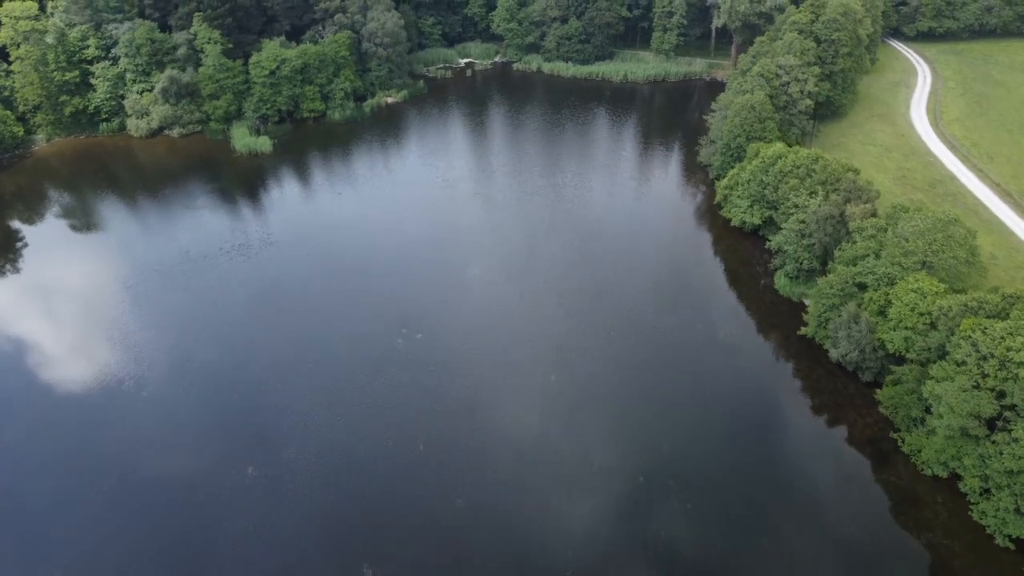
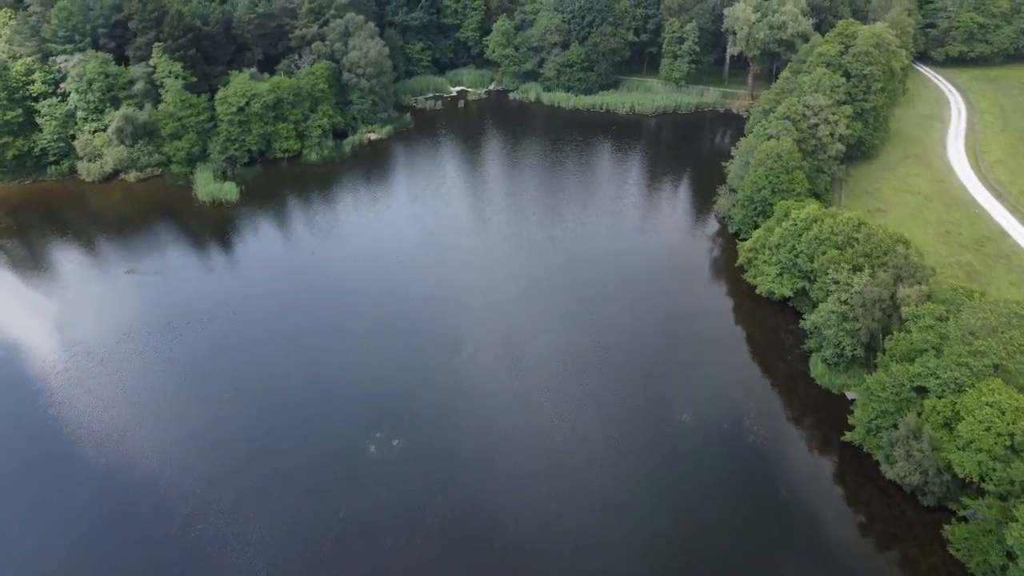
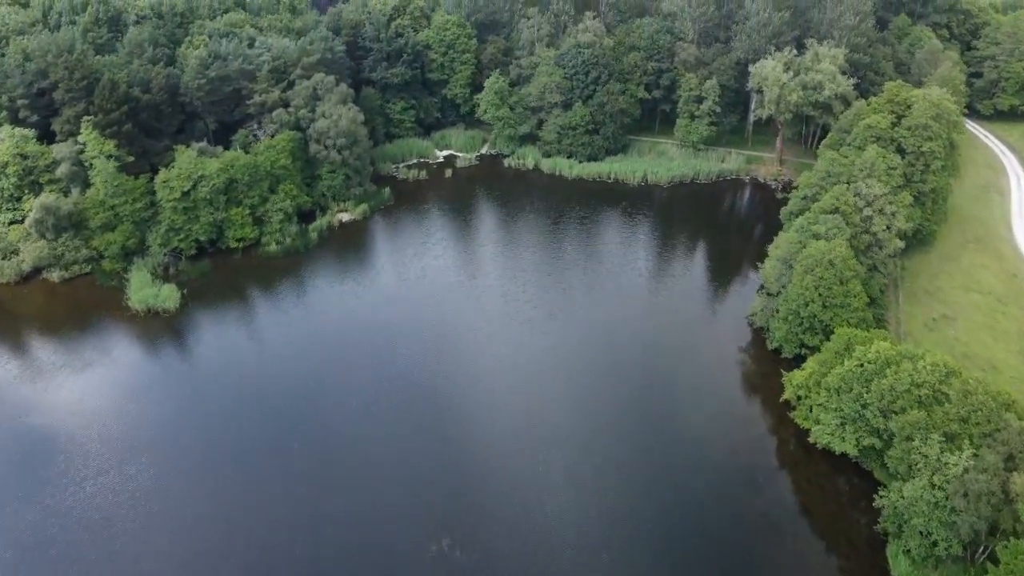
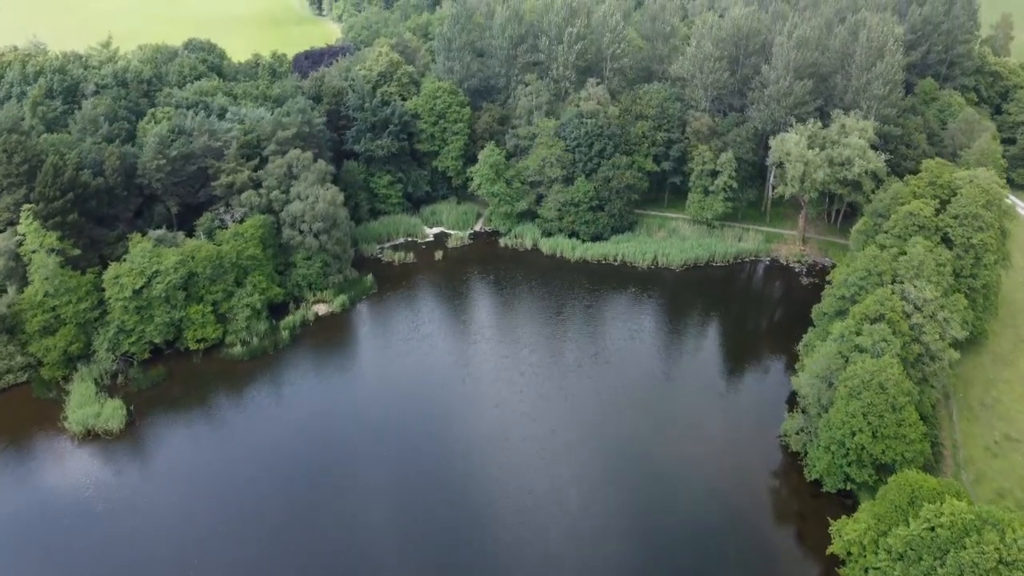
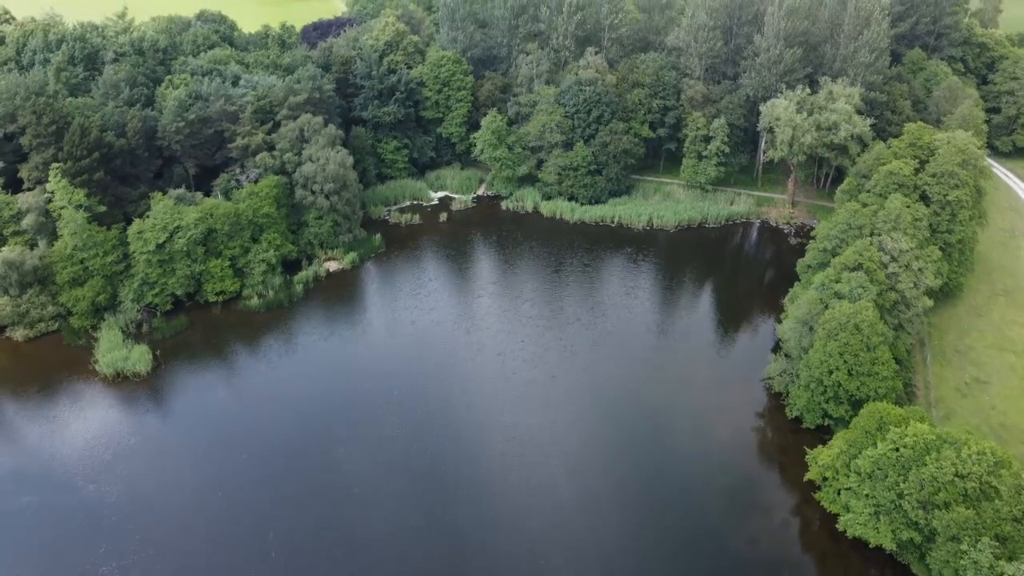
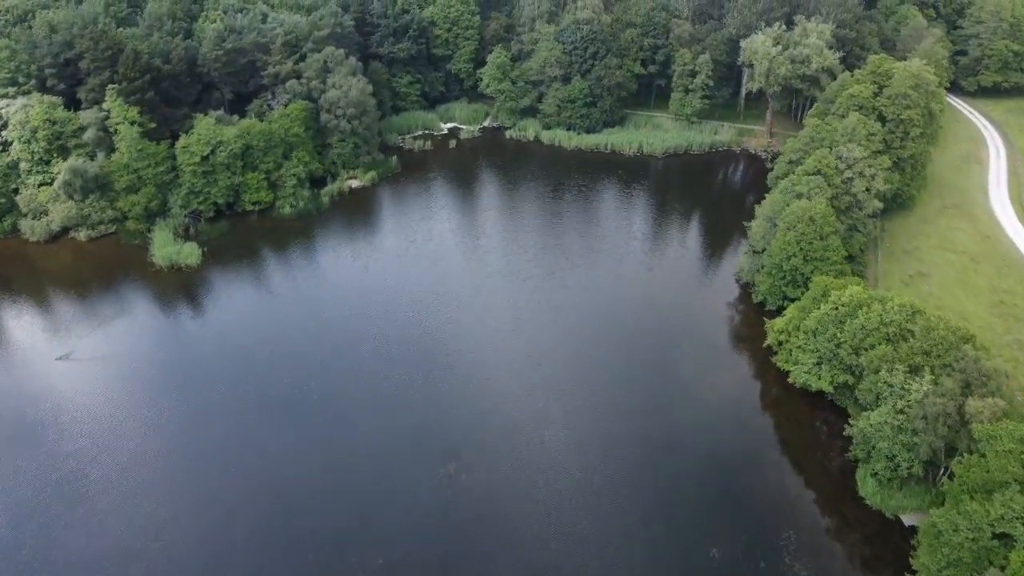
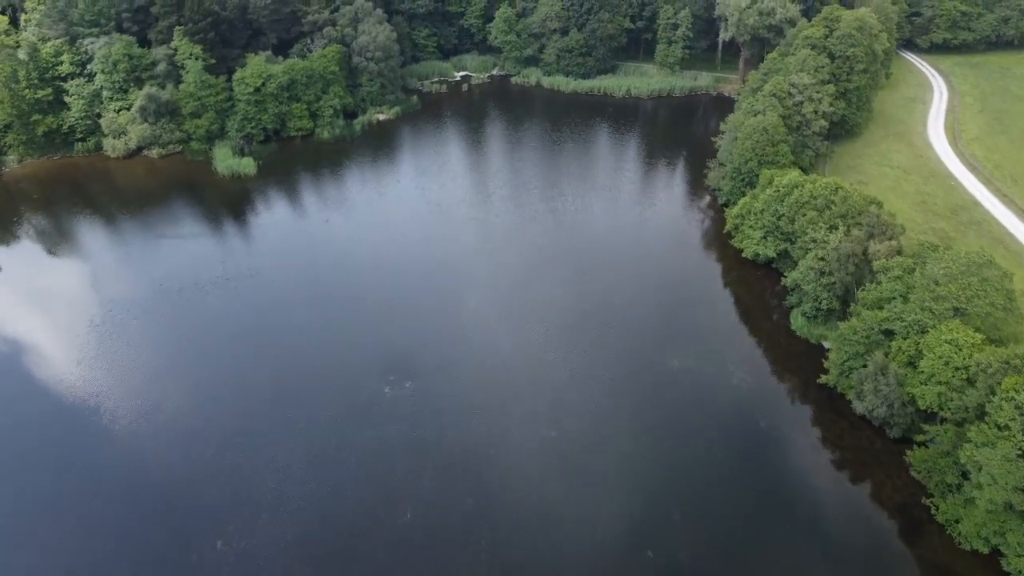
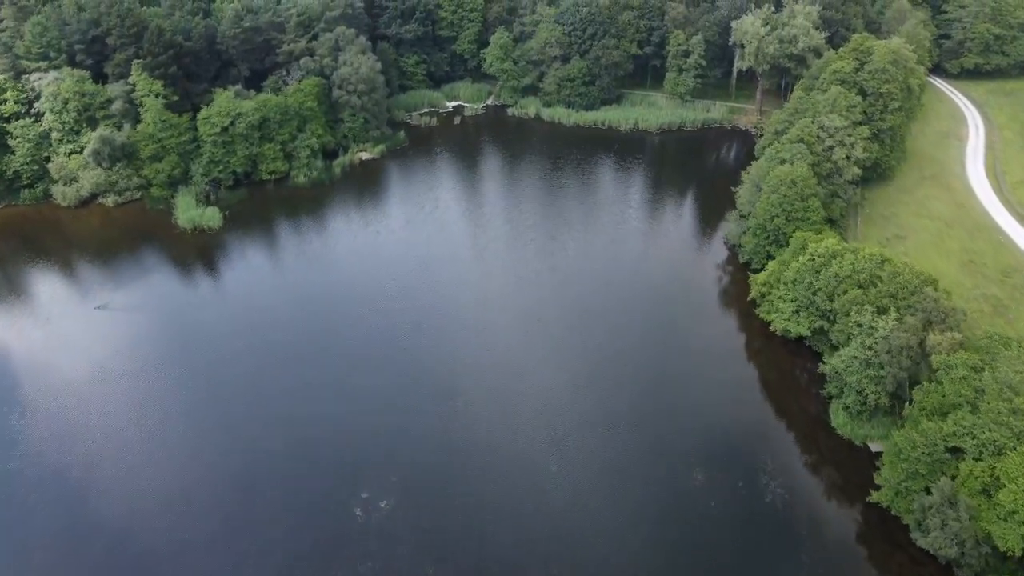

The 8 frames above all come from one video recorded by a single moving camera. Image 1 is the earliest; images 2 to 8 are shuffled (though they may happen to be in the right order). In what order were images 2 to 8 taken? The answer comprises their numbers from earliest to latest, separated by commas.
7, 2, 8, 6, 3, 5, 4
